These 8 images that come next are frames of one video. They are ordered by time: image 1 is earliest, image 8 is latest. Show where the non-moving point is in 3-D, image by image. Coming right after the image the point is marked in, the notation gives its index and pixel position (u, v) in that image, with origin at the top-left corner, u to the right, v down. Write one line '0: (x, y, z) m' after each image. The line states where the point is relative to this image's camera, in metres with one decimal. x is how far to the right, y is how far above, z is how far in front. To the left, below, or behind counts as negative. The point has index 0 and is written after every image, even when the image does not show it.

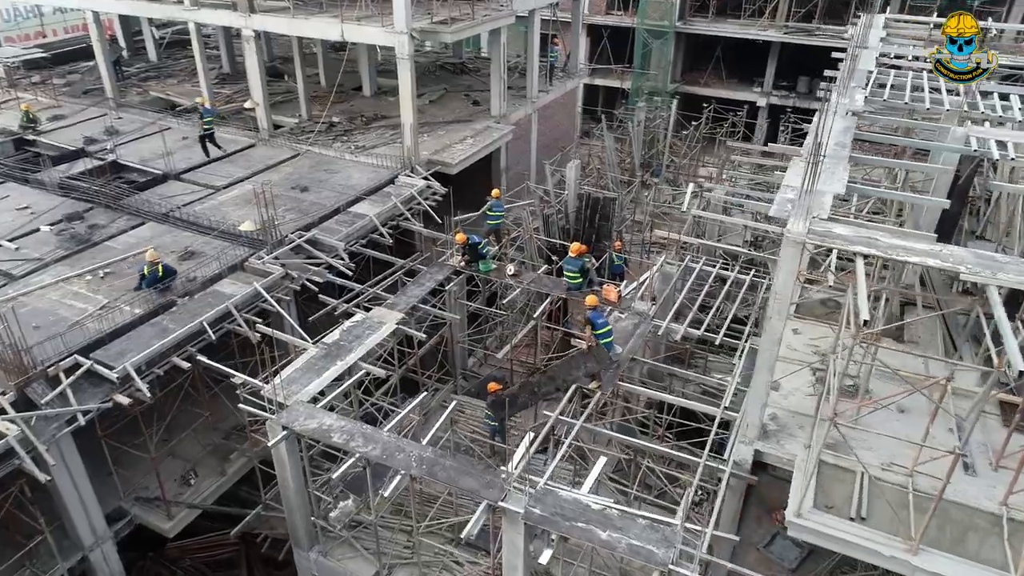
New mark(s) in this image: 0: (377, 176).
0: (-3.7, +3.1, +19.2) m
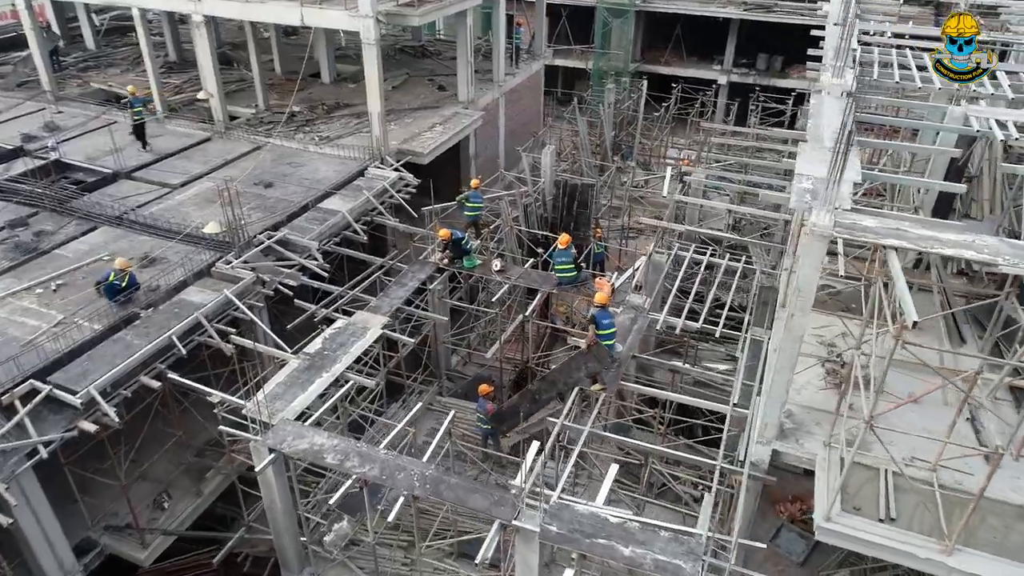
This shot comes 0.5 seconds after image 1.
0: (-4.4, +3.1, +18.2) m
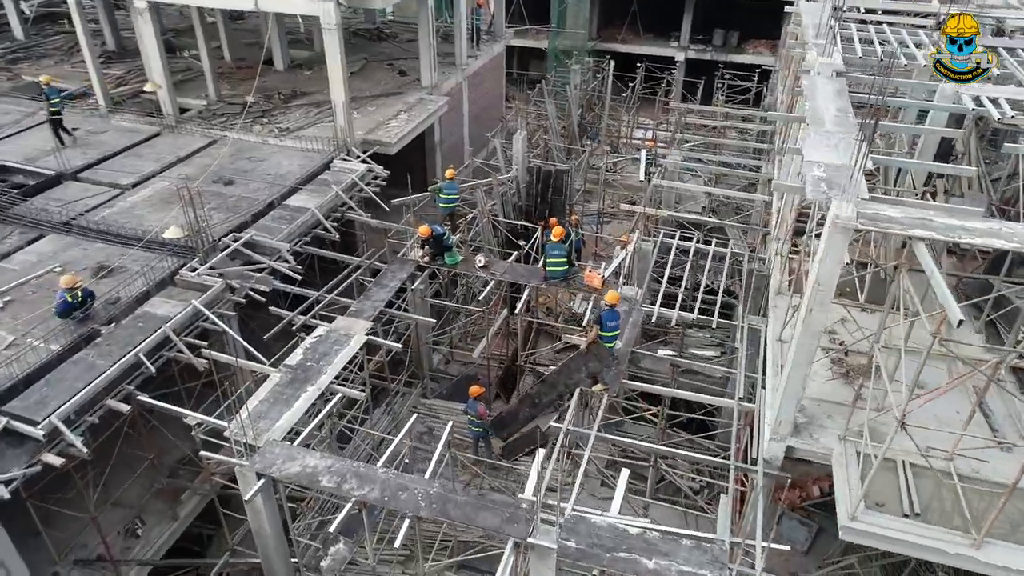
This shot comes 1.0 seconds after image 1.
0: (-5.1, +3.1, +17.3) m
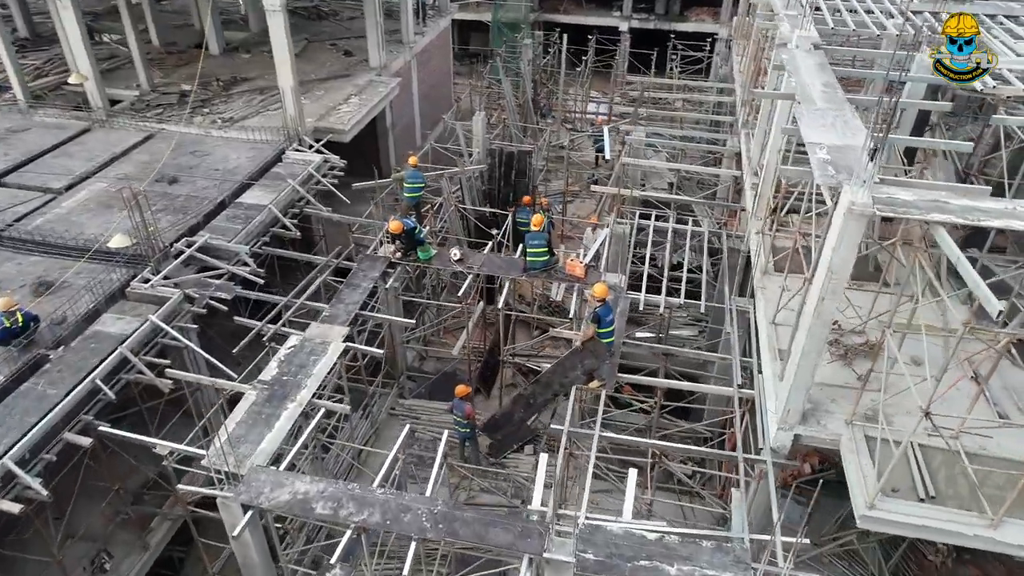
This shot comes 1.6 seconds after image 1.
0: (-5.9, +3.1, +16.2) m
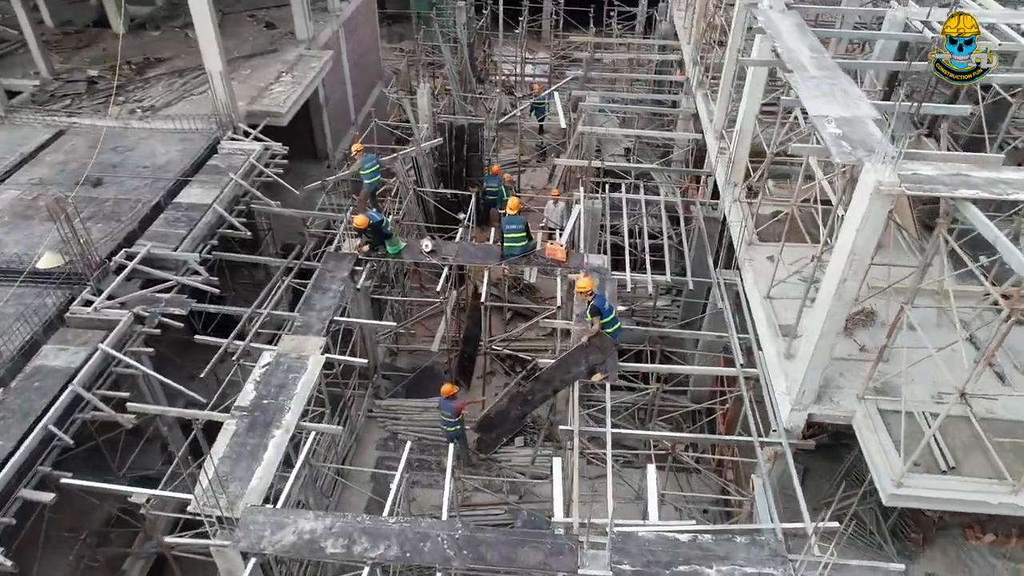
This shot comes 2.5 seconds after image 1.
0: (-6.8, +3.0, +14.8) m
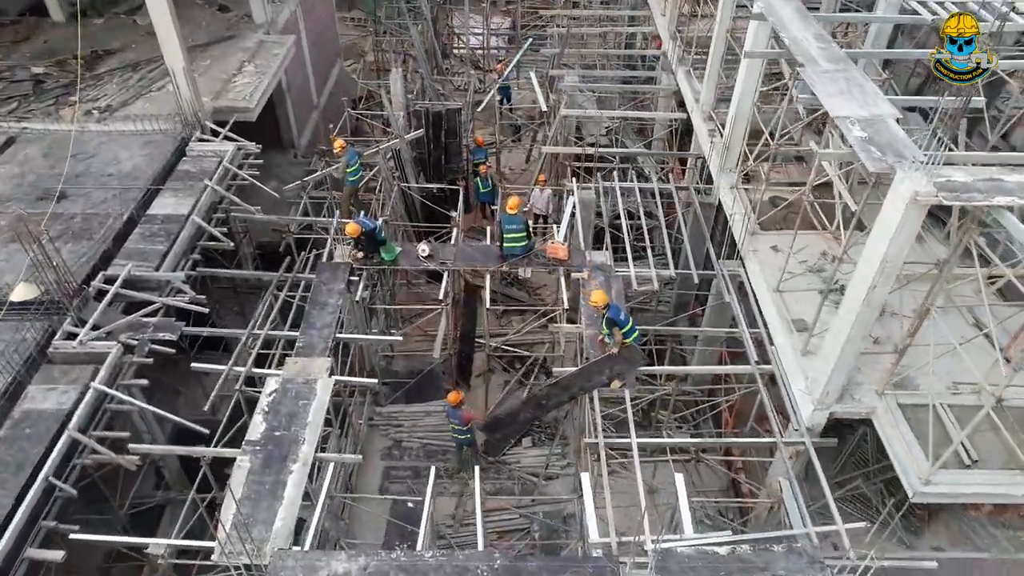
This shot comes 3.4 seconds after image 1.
0: (-7.1, +2.8, +13.9) m
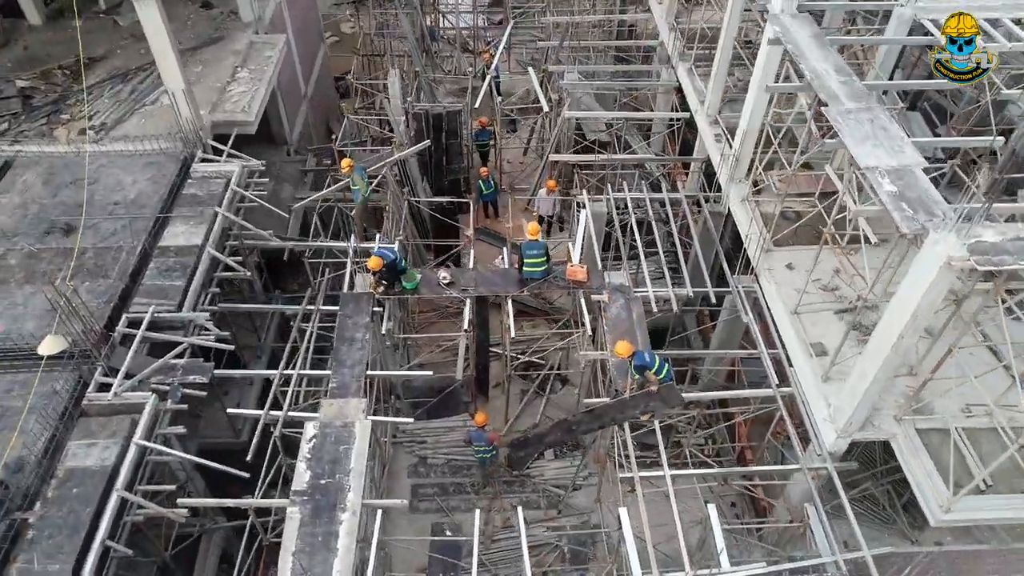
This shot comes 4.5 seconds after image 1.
0: (-6.9, +2.3, +13.7) m
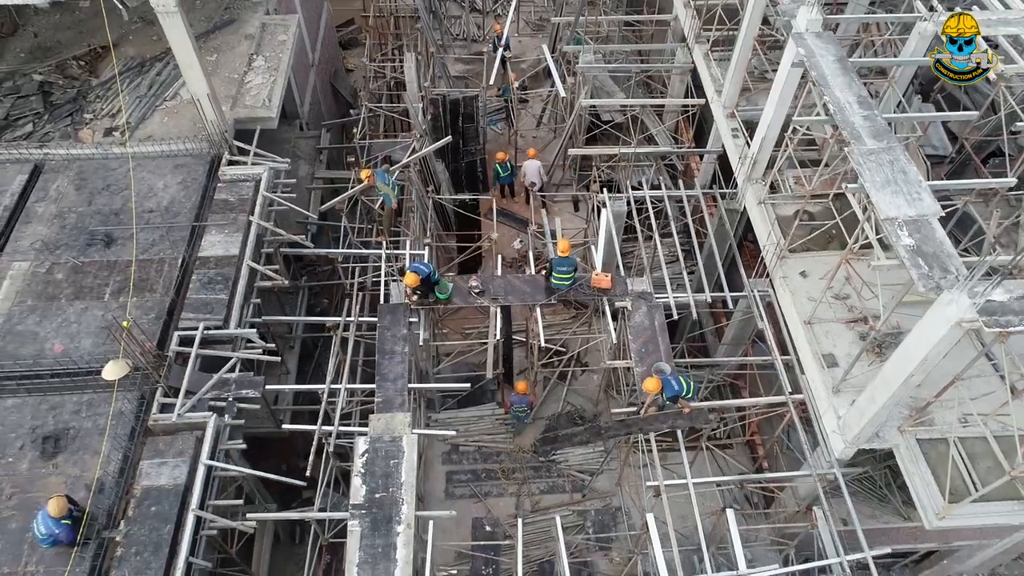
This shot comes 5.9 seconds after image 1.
0: (-6.5, +2.2, +14.0) m
